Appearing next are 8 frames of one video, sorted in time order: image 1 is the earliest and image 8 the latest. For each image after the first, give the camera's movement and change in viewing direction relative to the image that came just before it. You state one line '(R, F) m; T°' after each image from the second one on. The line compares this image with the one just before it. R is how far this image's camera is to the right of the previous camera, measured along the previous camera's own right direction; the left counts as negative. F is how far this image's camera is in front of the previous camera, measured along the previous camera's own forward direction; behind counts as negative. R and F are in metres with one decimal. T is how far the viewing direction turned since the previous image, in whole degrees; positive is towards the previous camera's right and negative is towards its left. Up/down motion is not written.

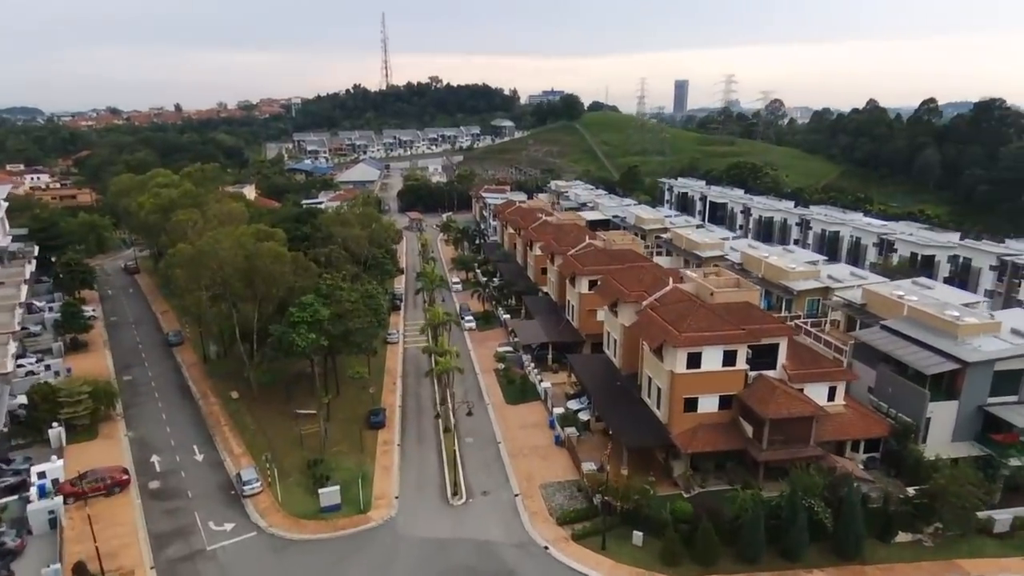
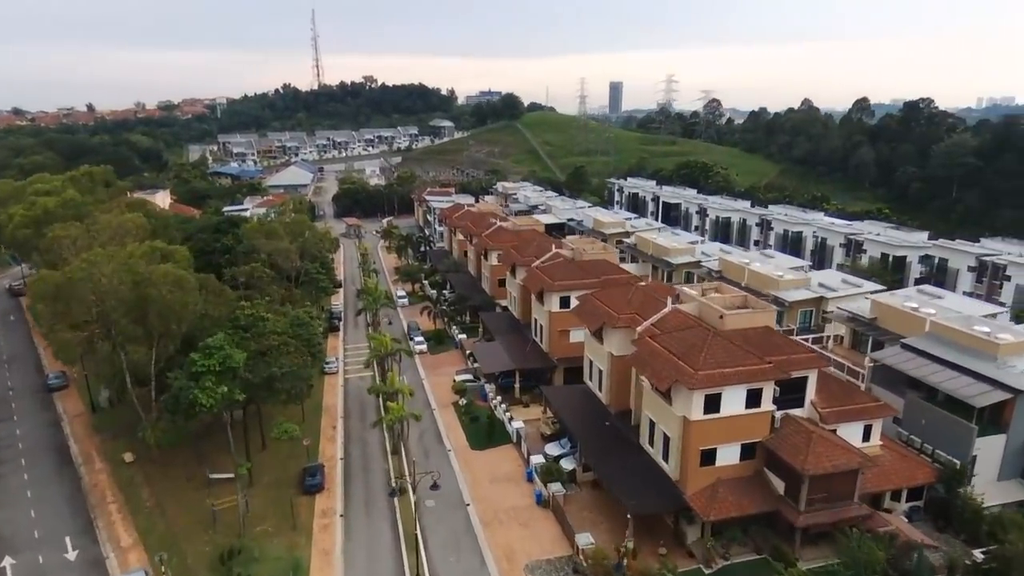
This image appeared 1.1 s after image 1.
(-1.2, +6.7) m; +5°
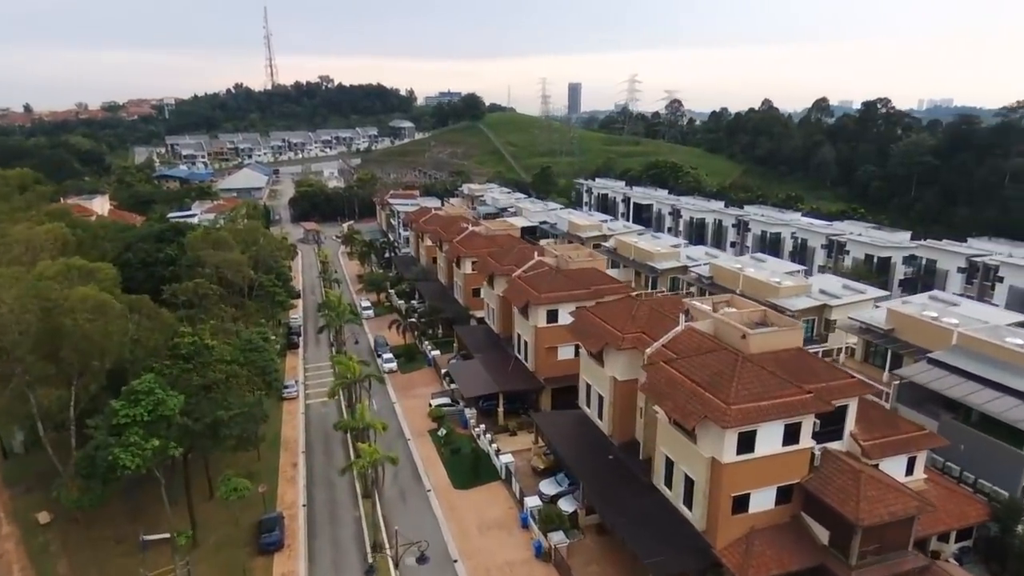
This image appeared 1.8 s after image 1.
(-1.1, +4.1) m; +3°
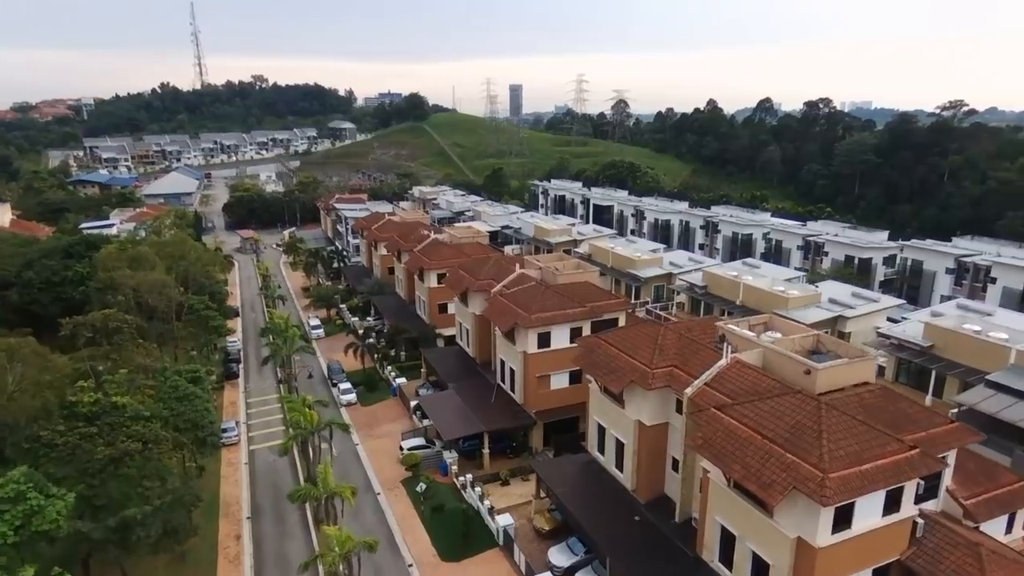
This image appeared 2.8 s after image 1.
(-2.0, +5.6) m; +5°
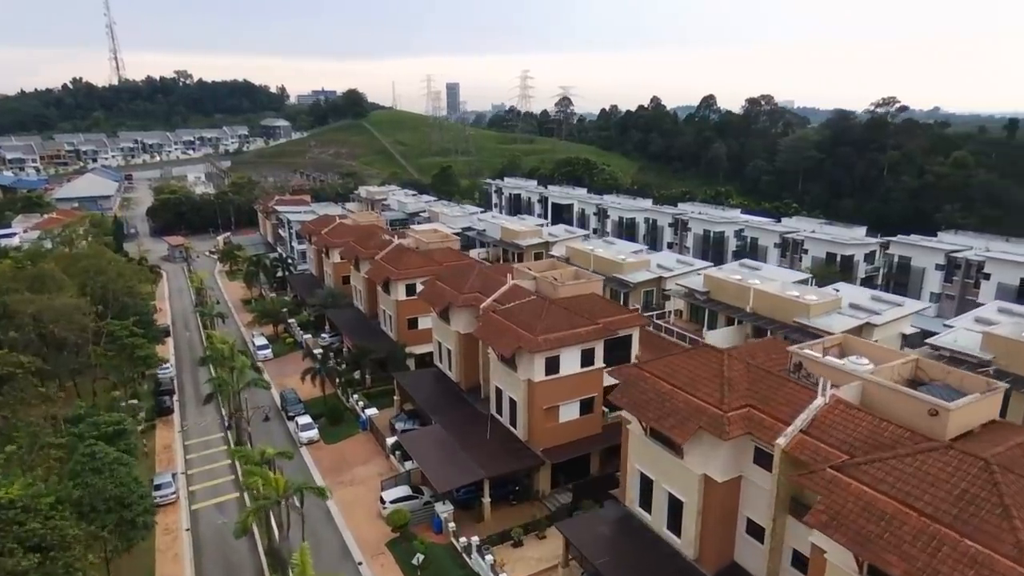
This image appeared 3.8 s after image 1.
(-2.5, +5.3) m; +5°
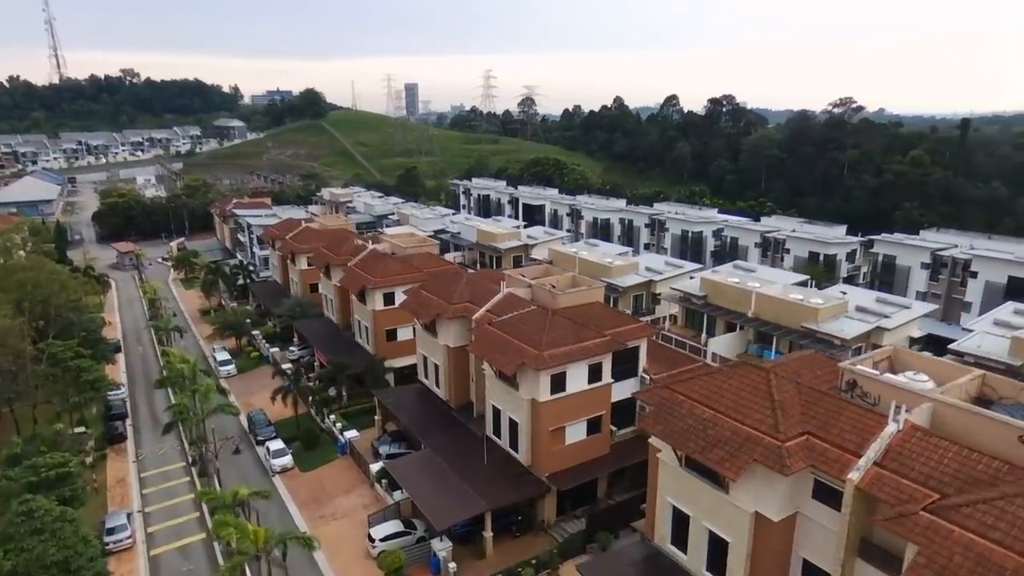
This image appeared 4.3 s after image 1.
(-1.5, +2.6) m; +3°
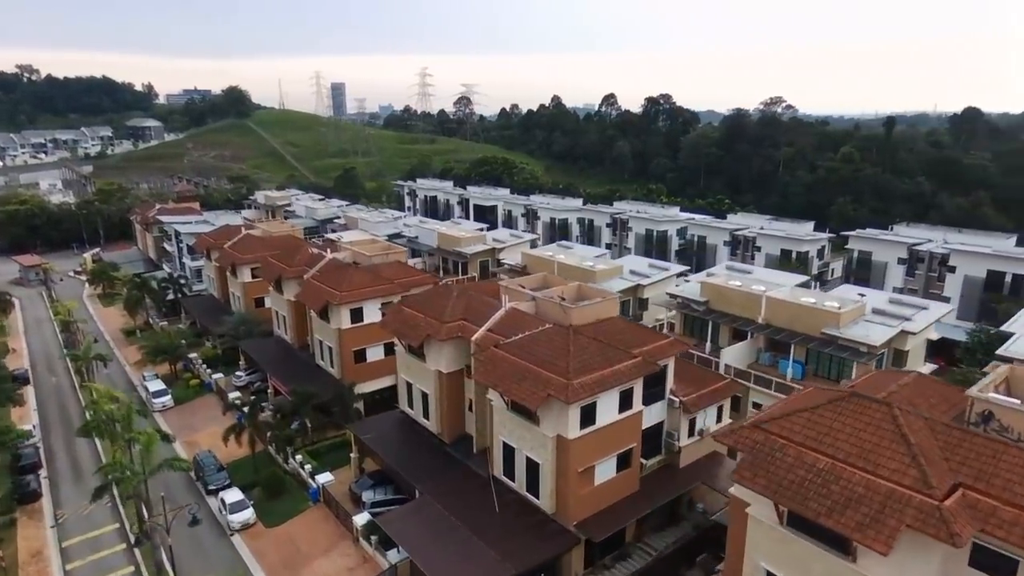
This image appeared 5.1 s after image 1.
(-2.7, +4.1) m; +6°
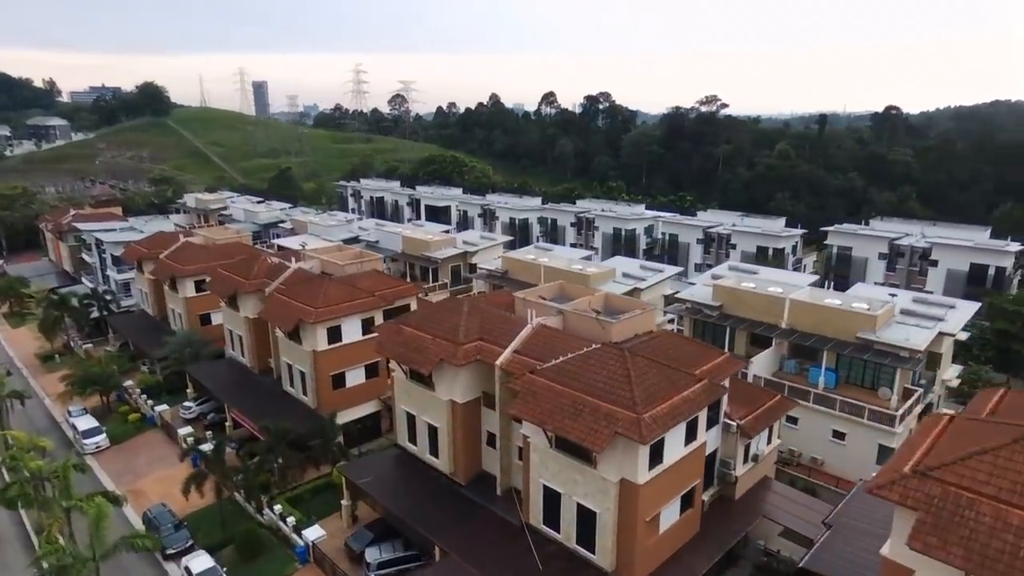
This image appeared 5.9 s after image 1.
(-3.2, +3.9) m; +6°
